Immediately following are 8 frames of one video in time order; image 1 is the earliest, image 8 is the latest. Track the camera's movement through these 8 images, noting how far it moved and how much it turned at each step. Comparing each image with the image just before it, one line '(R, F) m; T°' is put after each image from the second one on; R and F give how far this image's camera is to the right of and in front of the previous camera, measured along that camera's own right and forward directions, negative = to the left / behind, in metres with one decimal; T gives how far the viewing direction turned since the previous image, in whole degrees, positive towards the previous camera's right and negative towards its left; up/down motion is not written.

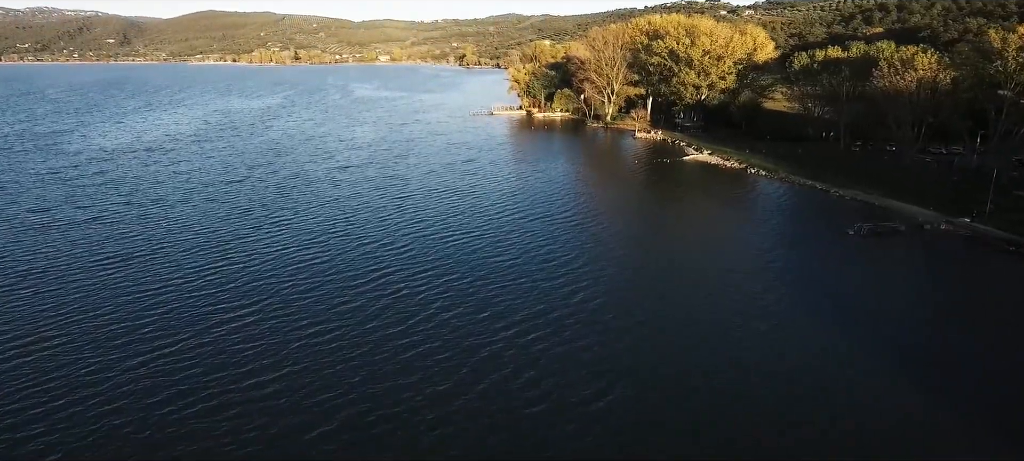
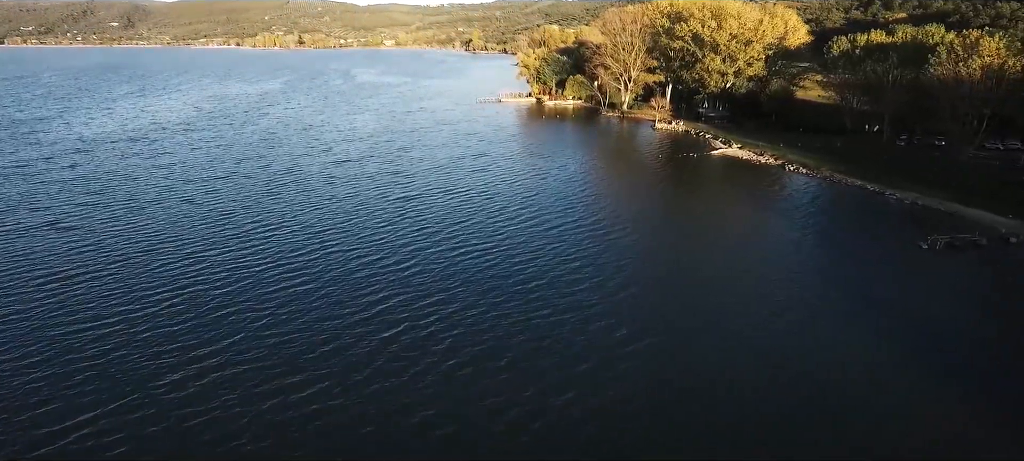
(-0.6, +4.5) m; 0°
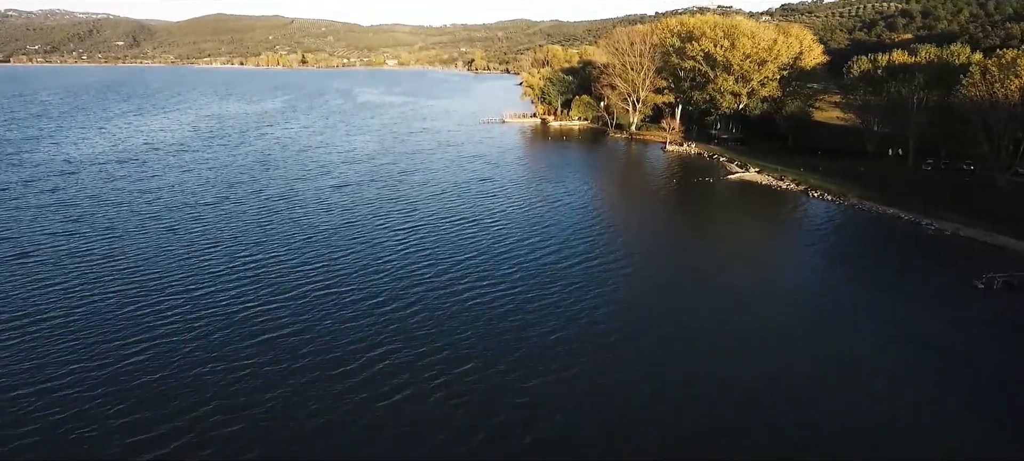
(-0.4, +2.6) m; 0°
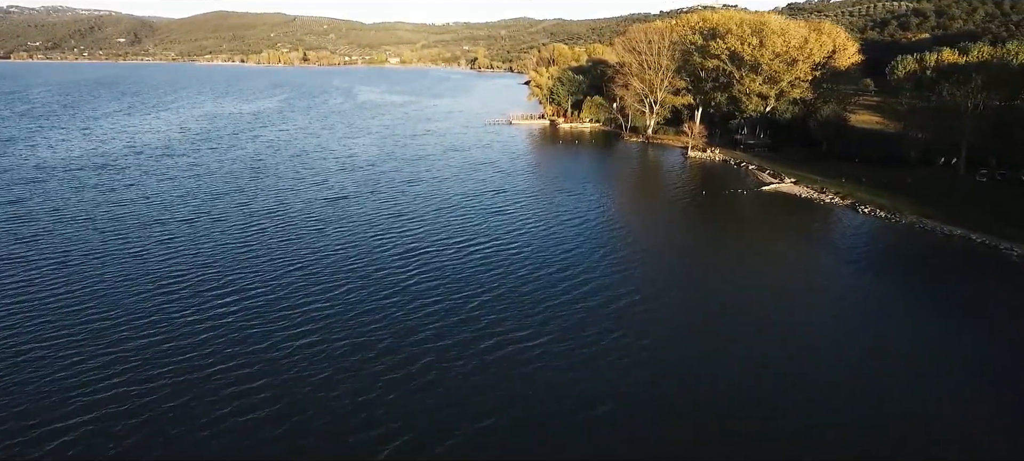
(-0.8, +4.5) m; 0°
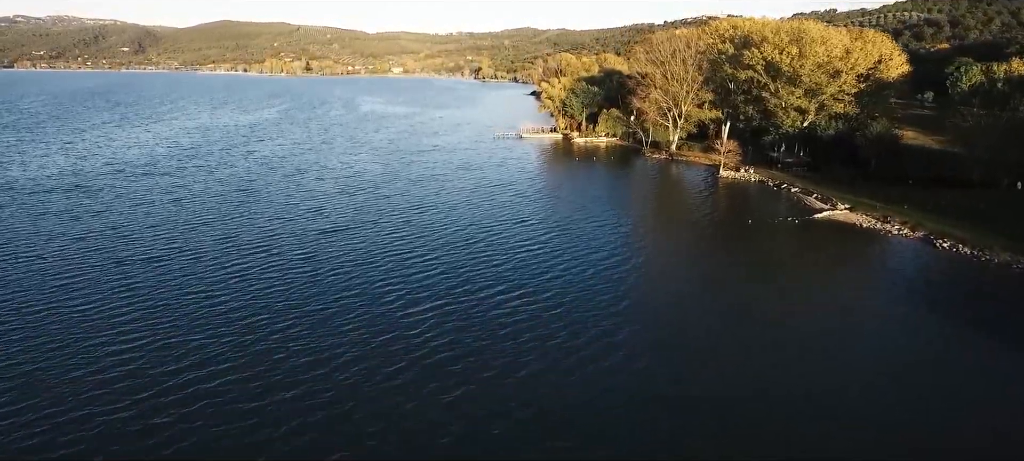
(-1.1, +5.1) m; 0°
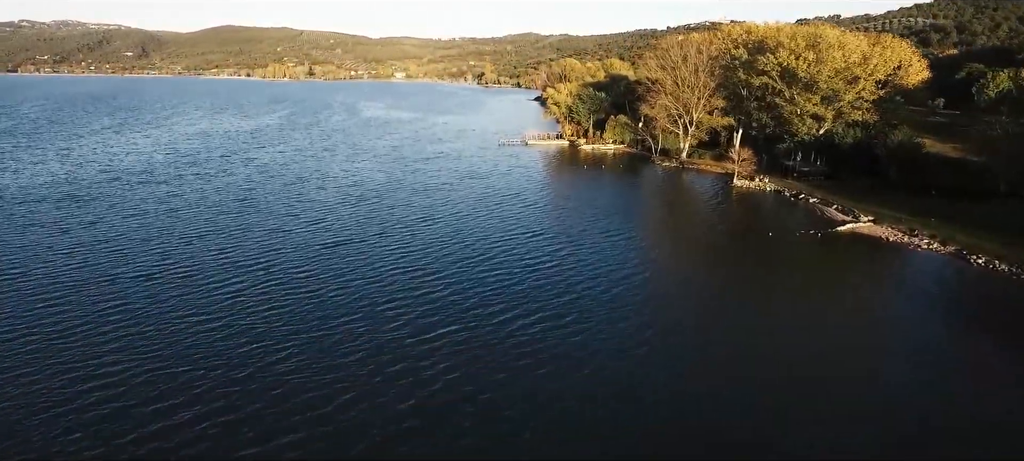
(-0.4, +1.7) m; 0°
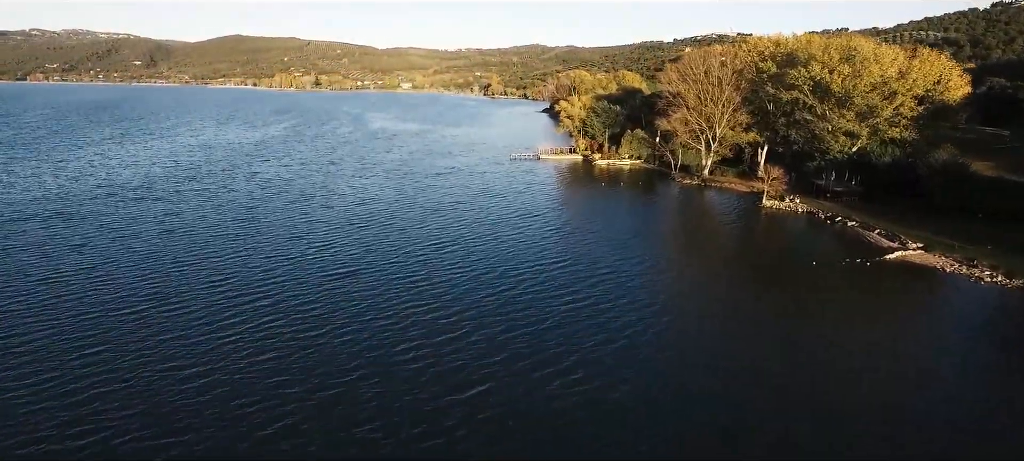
(-0.9, +2.9) m; 0°
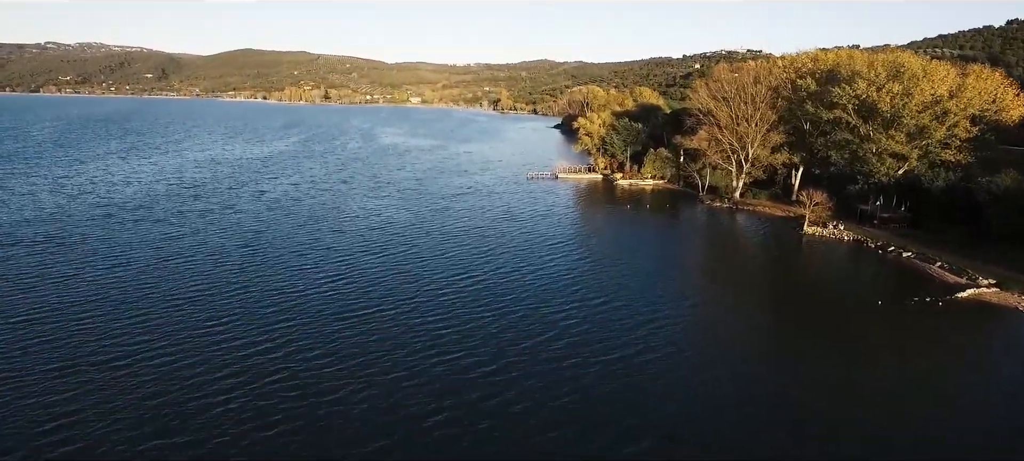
(-1.2, +3.2) m; -1°
